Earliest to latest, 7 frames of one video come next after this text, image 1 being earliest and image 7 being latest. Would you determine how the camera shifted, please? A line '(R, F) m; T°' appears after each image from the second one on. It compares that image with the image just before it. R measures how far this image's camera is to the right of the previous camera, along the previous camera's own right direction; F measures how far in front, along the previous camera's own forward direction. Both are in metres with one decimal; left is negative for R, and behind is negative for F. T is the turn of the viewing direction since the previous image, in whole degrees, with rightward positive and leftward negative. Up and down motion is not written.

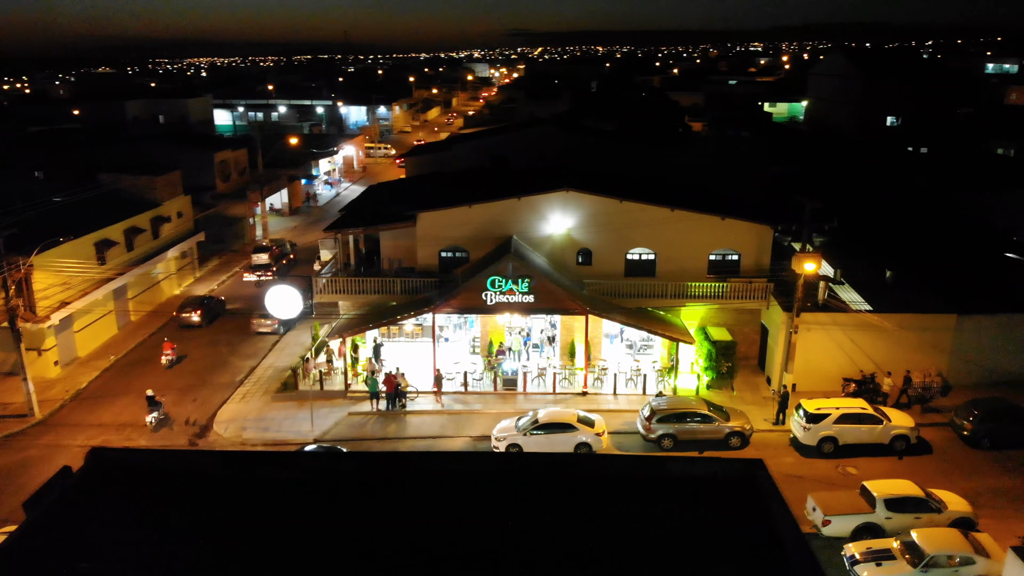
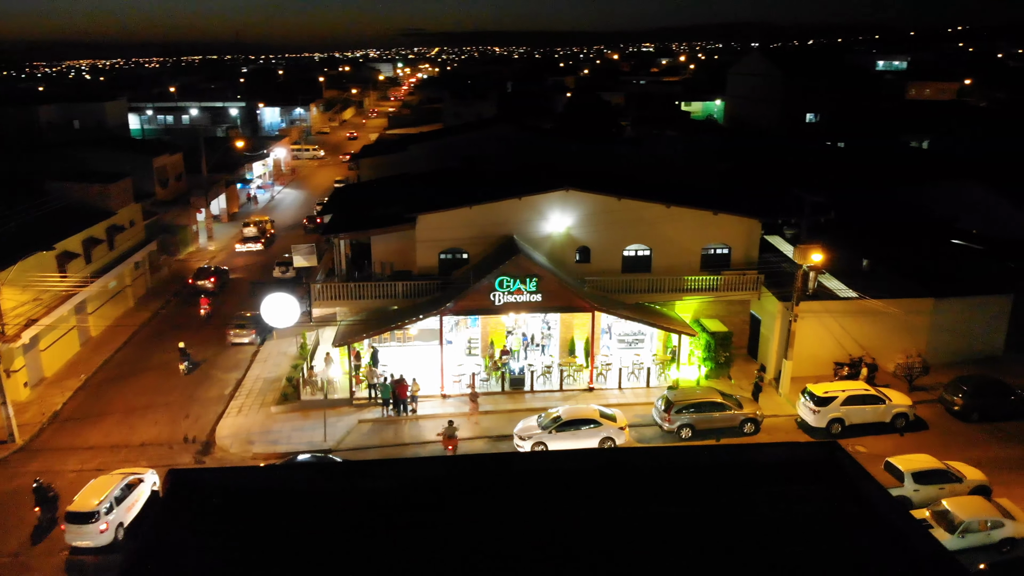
(-3.0, +0.1) m; +7°
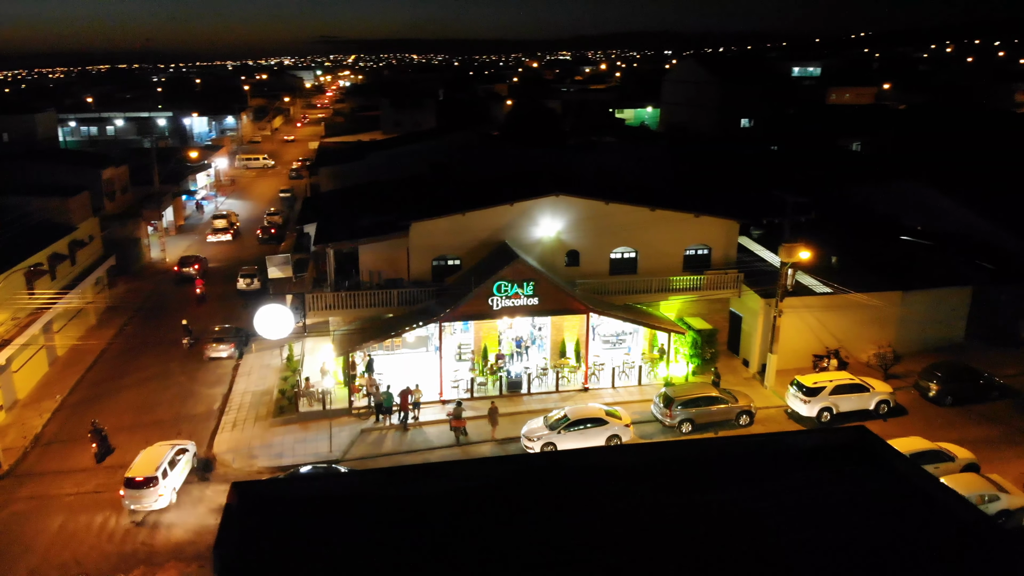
(-2.2, -0.3) m; +5°
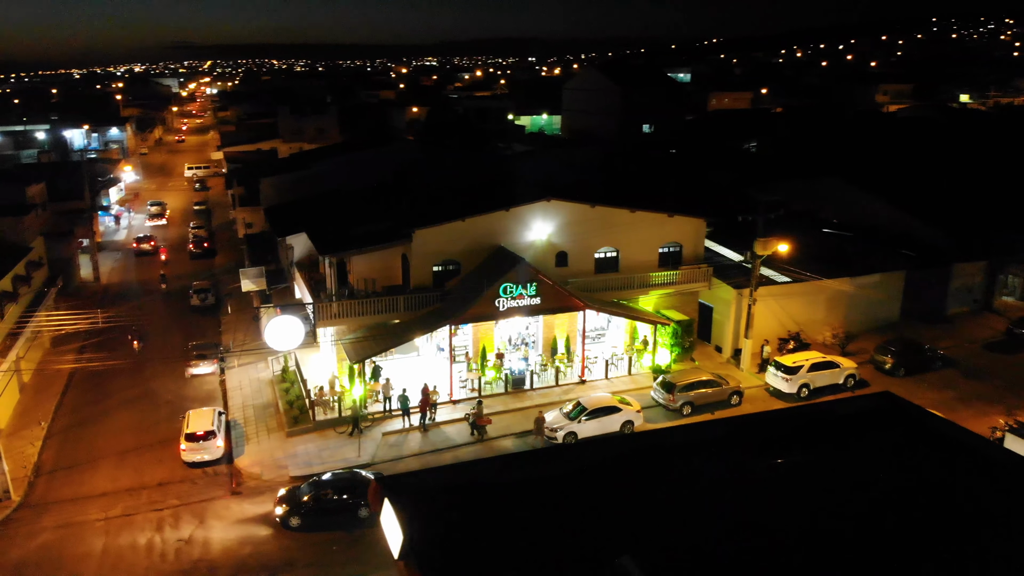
(-4.0, -0.9) m; +9°
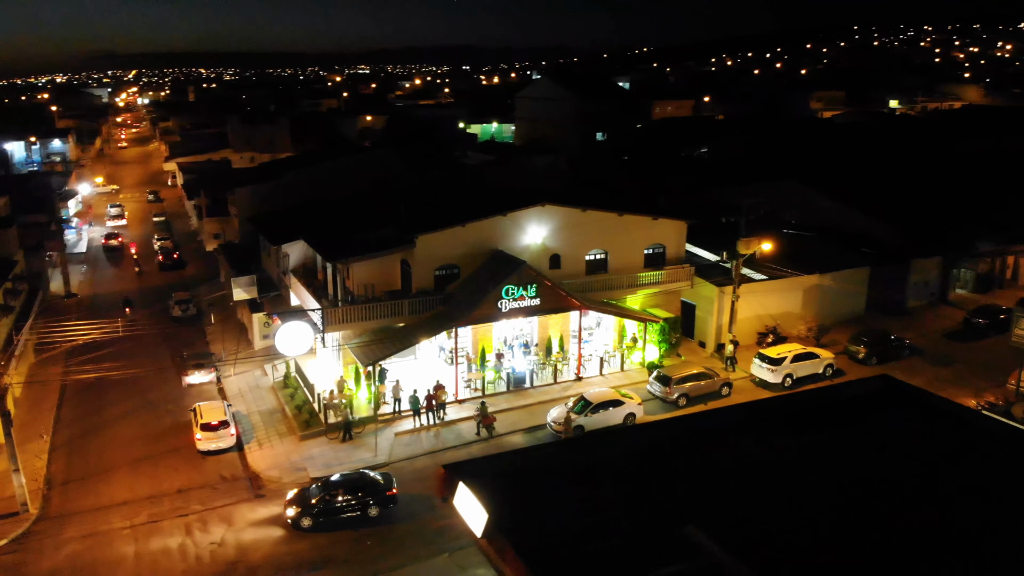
(-2.0, -0.9) m; +4°
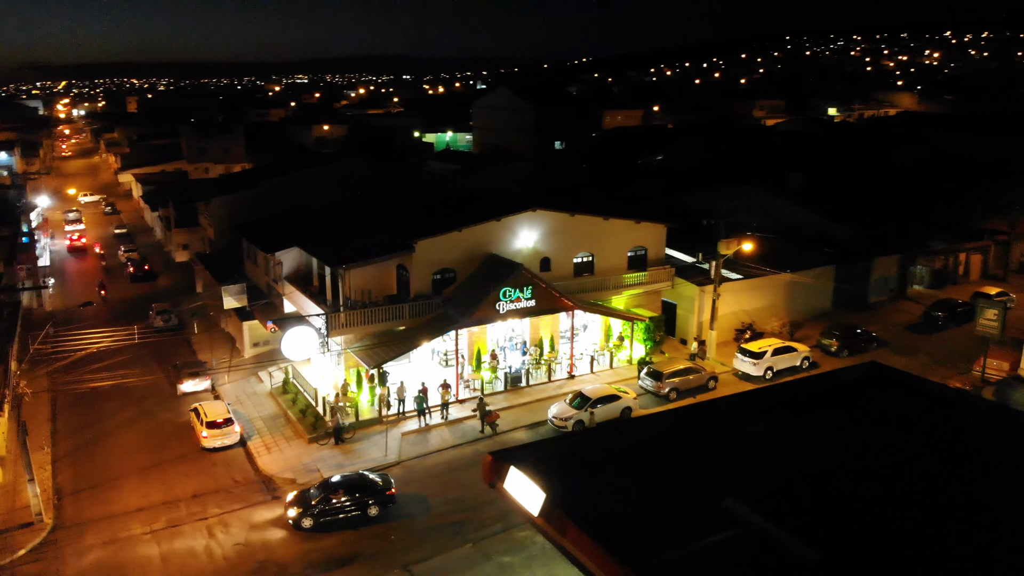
(-1.8, -0.9) m; +4°
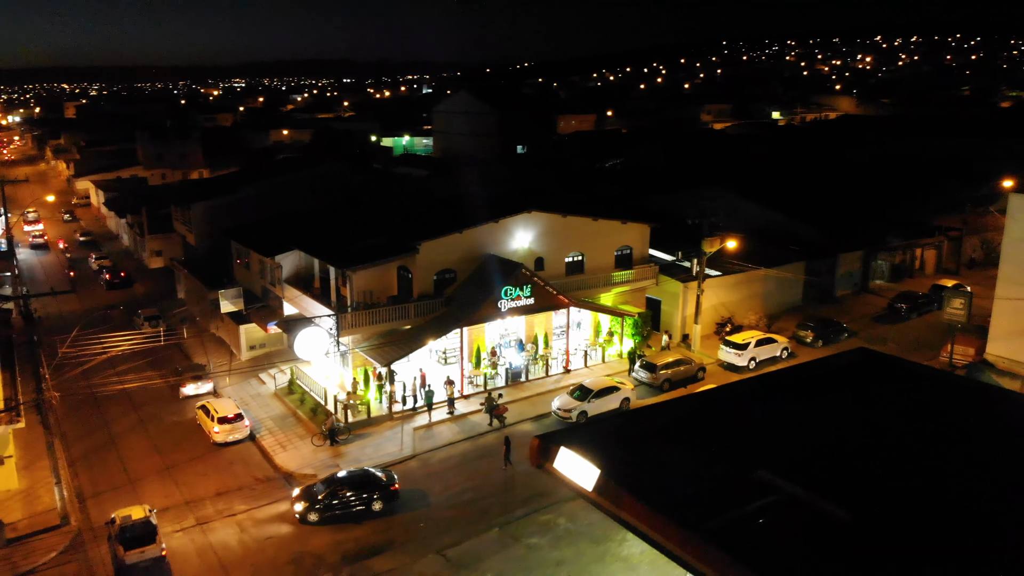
(-1.9, -1.1) m; +4°
